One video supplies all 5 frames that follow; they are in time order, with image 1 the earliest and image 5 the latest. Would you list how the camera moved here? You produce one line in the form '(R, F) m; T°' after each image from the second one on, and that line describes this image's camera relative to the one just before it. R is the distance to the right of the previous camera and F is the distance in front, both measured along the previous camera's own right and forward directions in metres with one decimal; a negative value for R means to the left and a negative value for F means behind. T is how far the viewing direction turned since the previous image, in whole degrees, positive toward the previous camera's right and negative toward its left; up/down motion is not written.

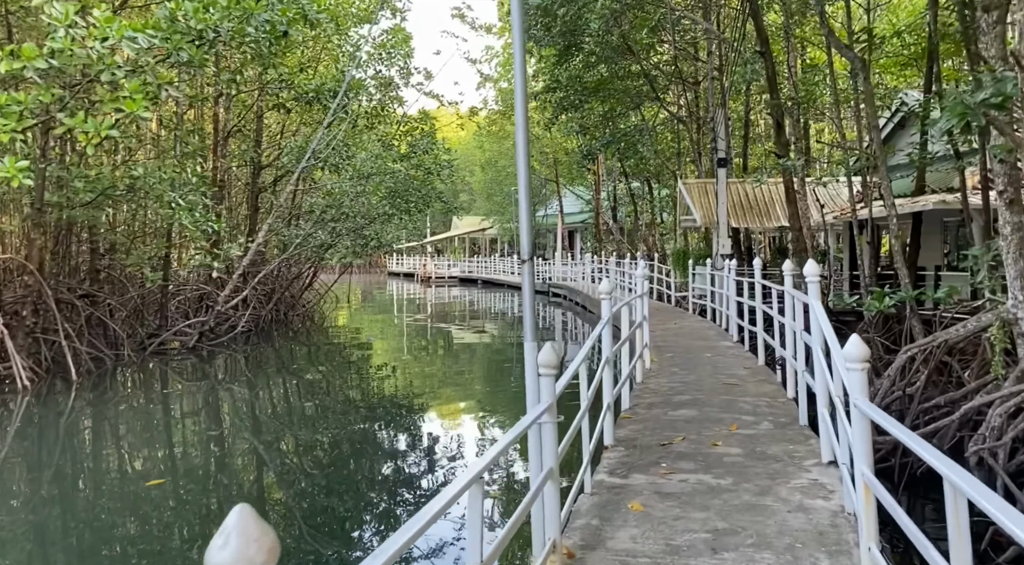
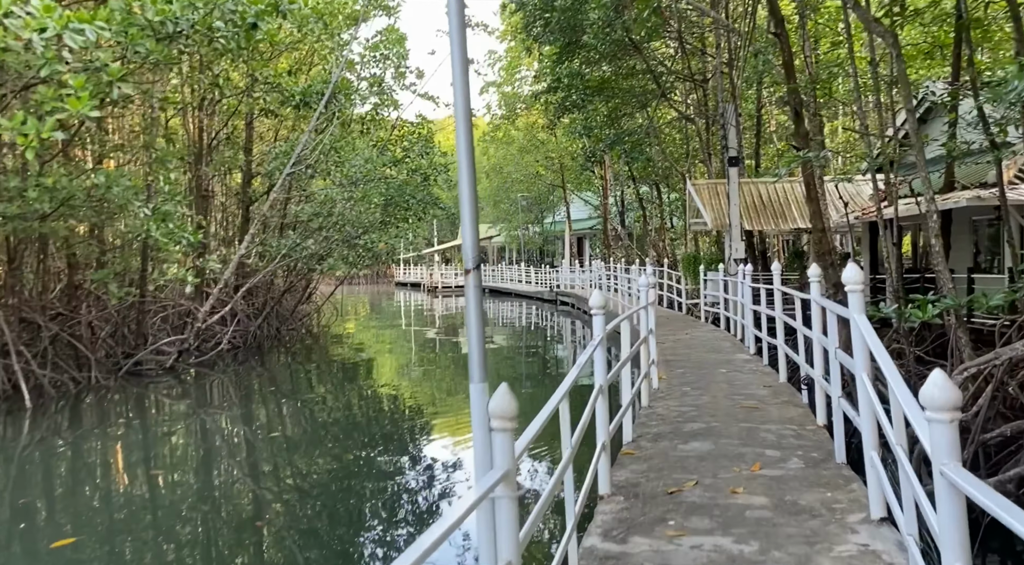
(+0.2, +0.9) m; -1°
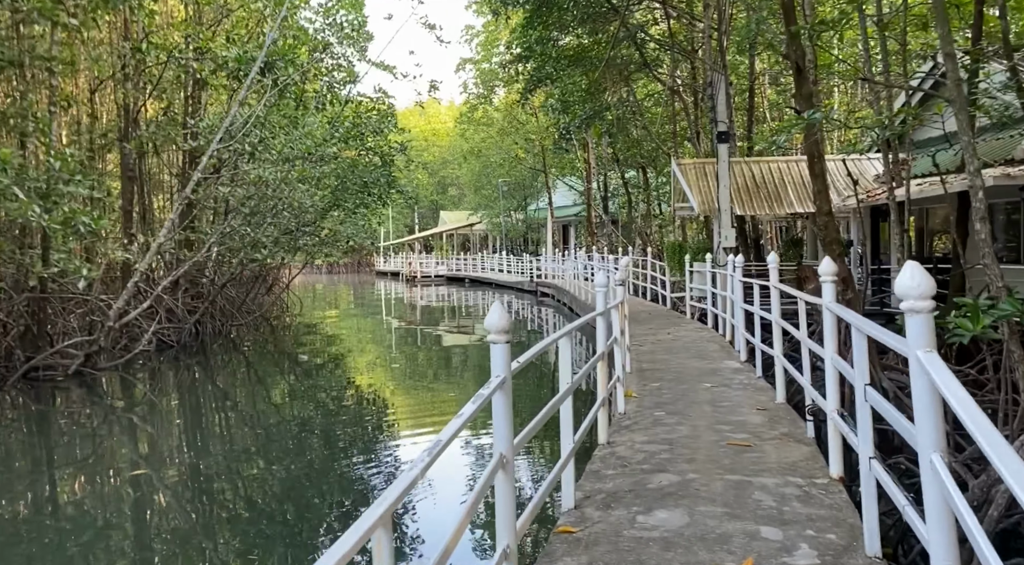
(+0.5, +1.5) m; +1°
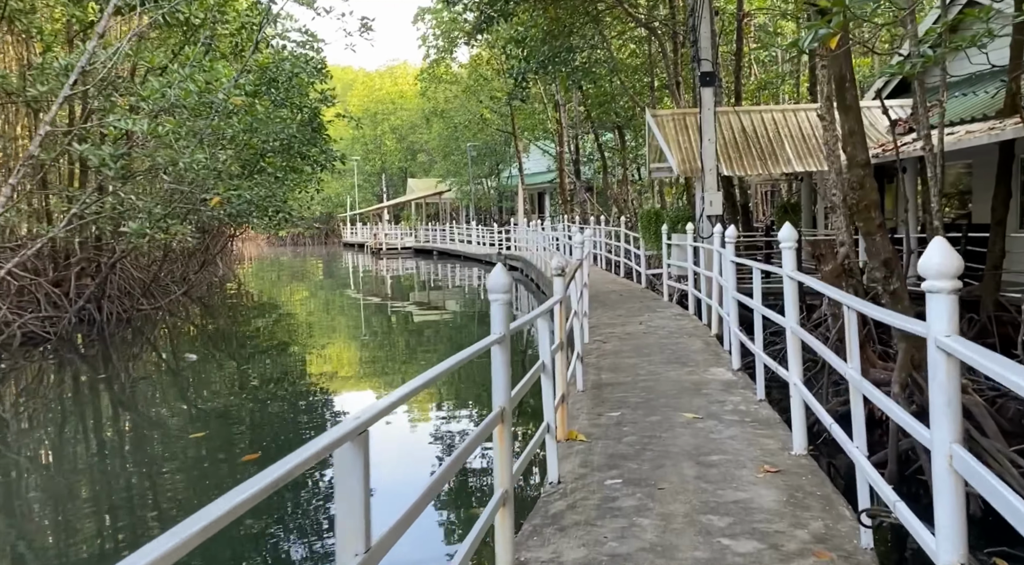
(+0.5, +2.2) m; +1°
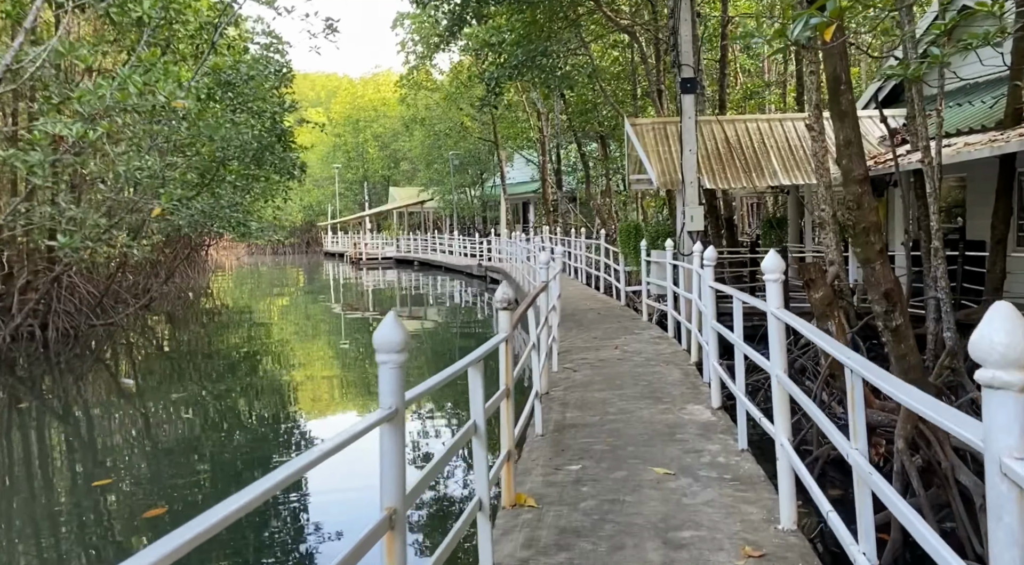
(+0.2, +0.7) m; +1°
